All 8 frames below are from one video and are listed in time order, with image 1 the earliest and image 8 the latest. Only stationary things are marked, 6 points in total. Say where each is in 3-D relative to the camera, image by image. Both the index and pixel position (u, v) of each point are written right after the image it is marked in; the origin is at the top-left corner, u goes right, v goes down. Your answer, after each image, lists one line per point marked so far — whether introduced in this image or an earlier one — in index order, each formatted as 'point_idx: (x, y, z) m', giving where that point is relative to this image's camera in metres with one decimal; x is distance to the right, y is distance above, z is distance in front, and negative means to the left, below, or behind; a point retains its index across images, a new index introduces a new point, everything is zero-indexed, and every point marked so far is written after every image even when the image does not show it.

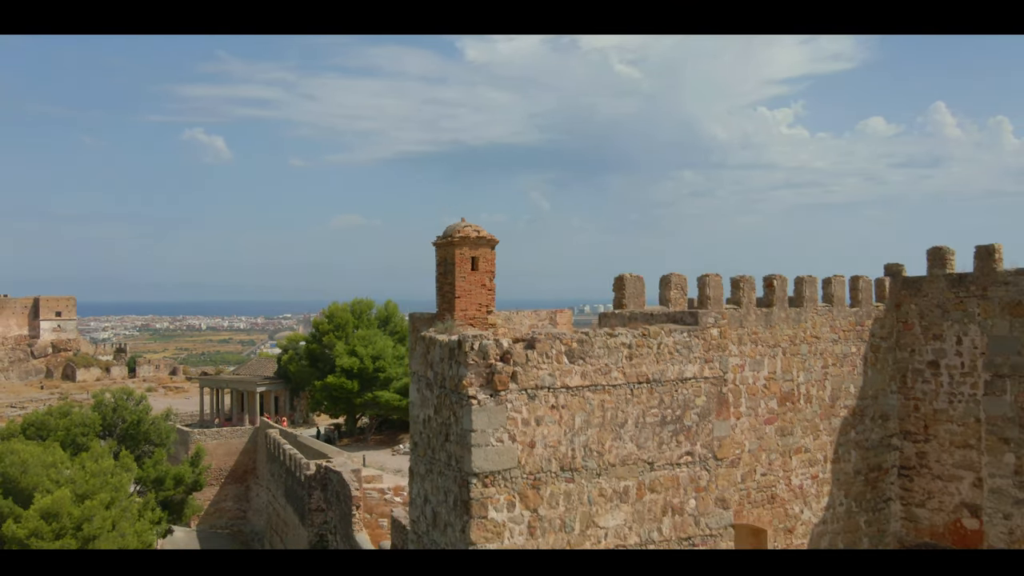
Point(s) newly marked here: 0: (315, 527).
0: (-2.8, -3.4, +14.4) m
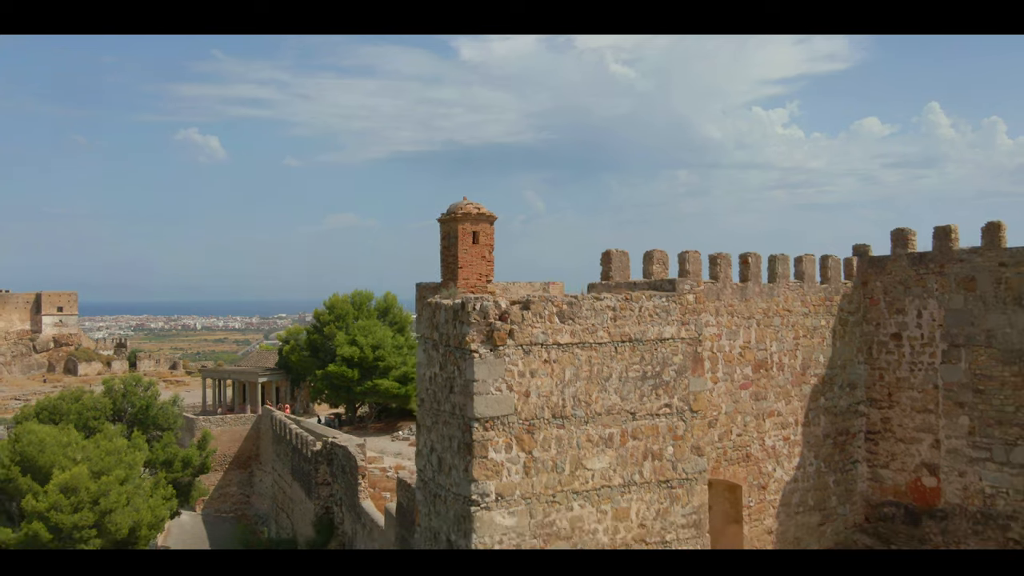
0: (-2.9, -3.2, +15.2) m
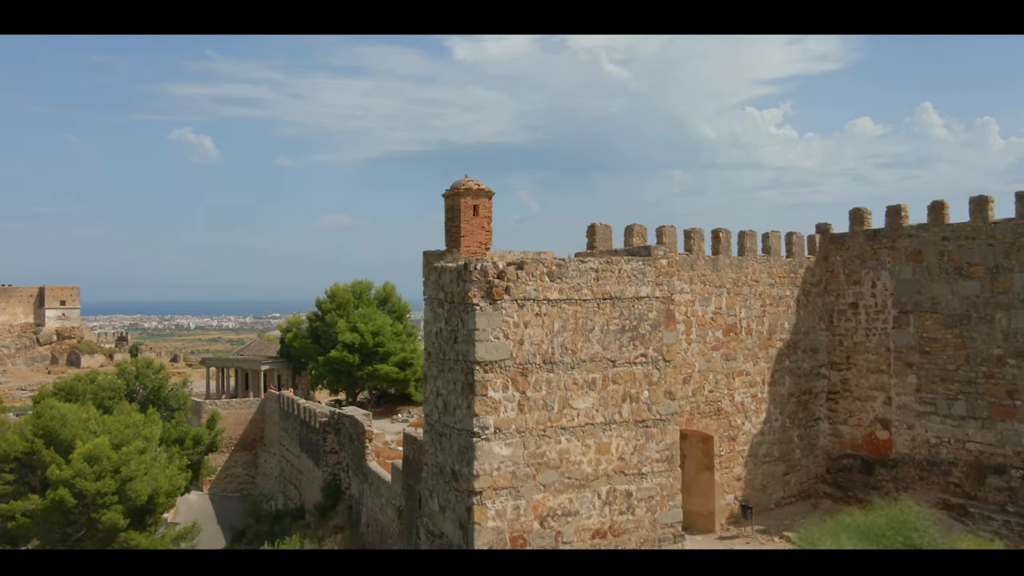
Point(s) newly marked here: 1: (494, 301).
0: (-3.0, -2.9, +16.3) m
1: (-0.1, -0.1, +7.9) m
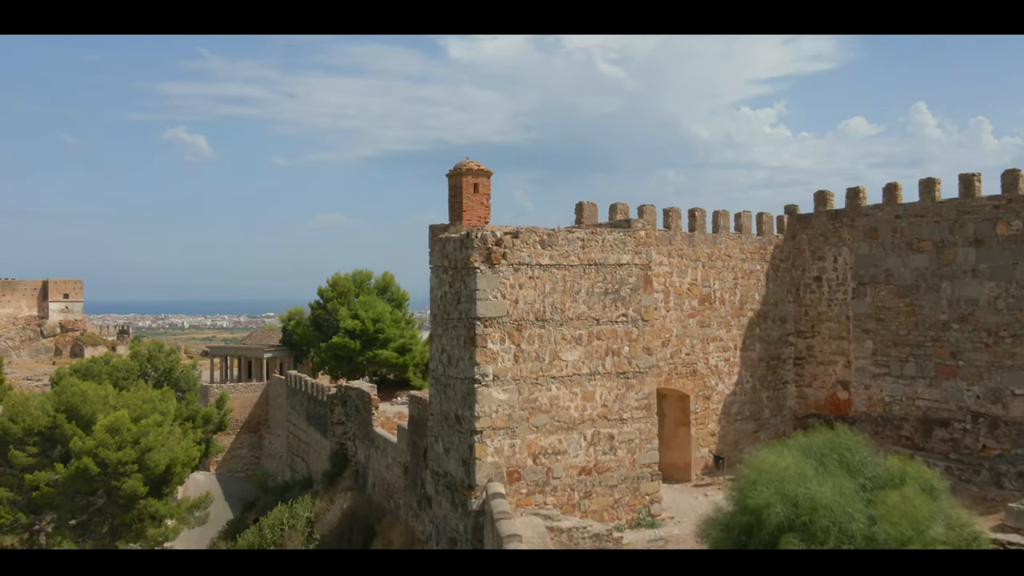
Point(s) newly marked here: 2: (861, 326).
0: (-3.0, -2.6, +17.5) m
1: (-0.2, +0.2, +9.1) m
2: (+4.2, -0.5, +12.1) m
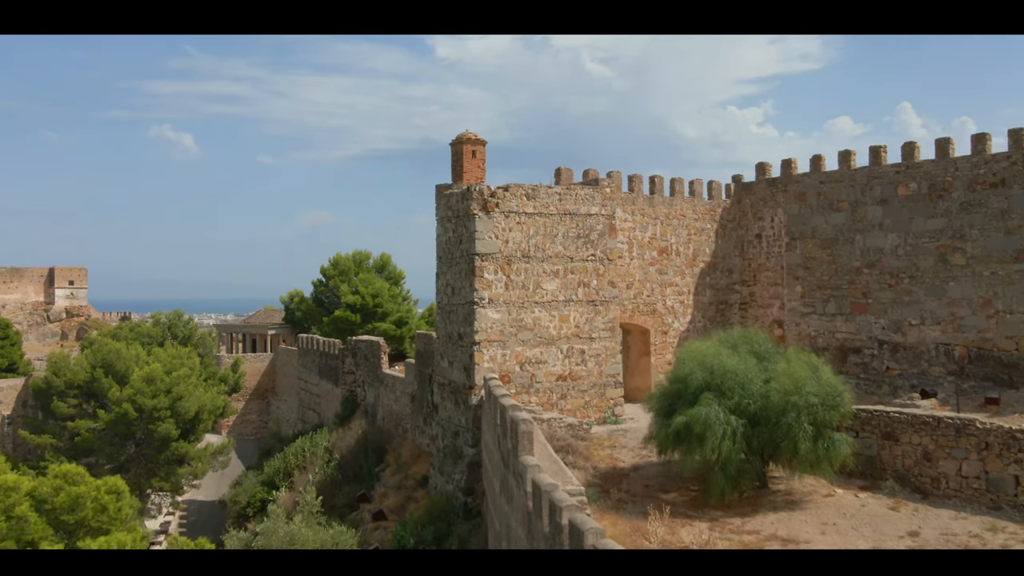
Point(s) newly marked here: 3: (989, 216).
0: (-3.2, -1.9, +19.9) m
1: (-0.3, +0.9, +11.5) m
2: (+4.1, +0.2, +14.6) m
3: (+5.9, +0.9, +12.4) m
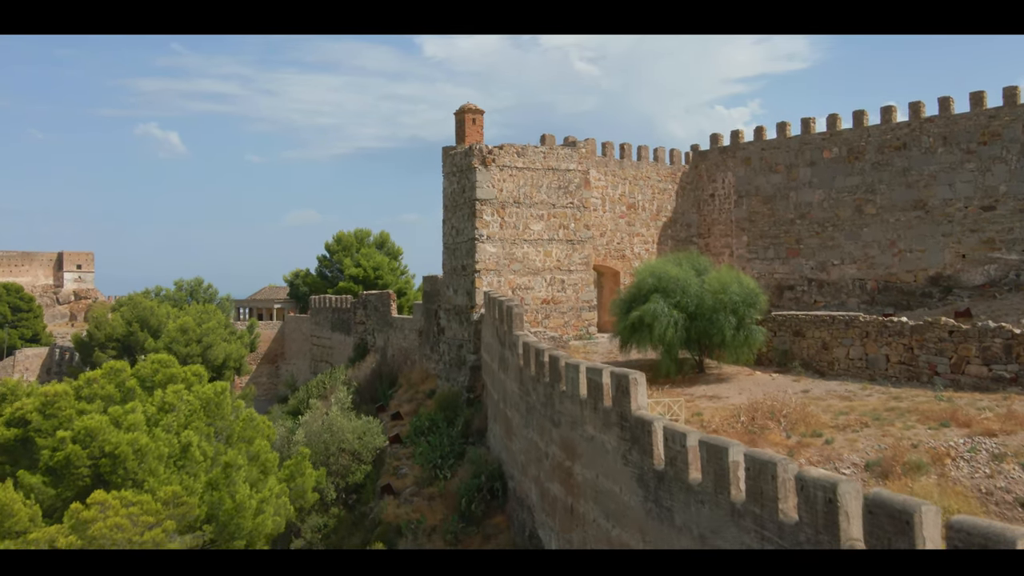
0: (-3.4, -1.0, +22.6) m
1: (-0.4, +1.7, +14.3) m
2: (+3.9, +1.1, +17.5) m
3: (+5.8, +1.7, +15.3) m
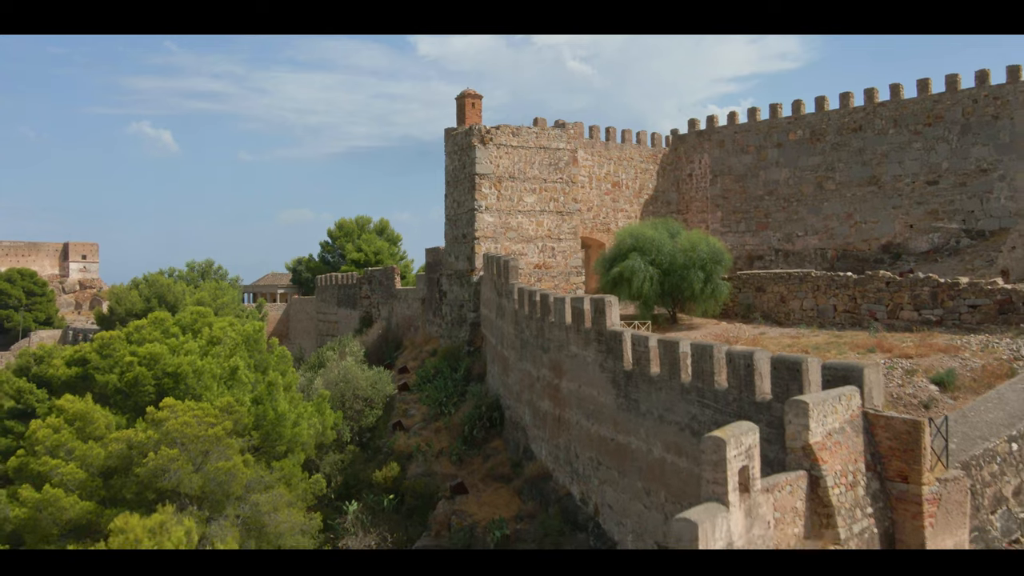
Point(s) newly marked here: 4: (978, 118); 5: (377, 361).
0: (-3.6, -0.5, +24.3) m
1: (-0.4, +2.3, +16.0) m
2: (+3.9, +1.6, +19.2) m
3: (+5.7, +2.3, +17.0) m
4: (+7.1, +2.6, +15.3) m
5: (-2.6, -1.4, +19.7) m
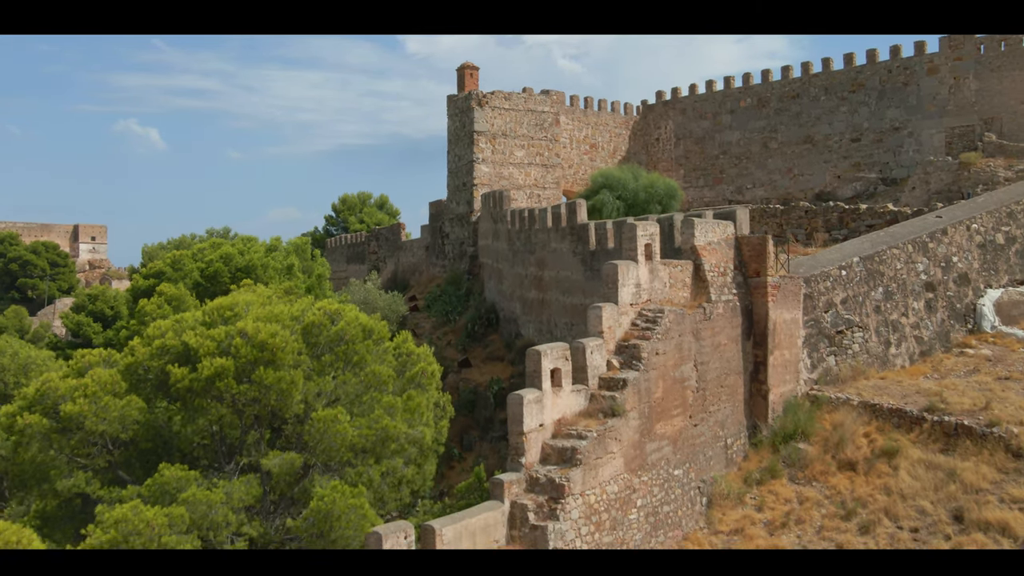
0: (-3.8, +0.7, +27.4) m
1: (-0.6, +3.4, +19.1) m
2: (+3.7, +2.8, +22.3) m
3: (+5.6, +3.4, +20.2) m
4: (+6.9, +3.7, +18.5) m
5: (-2.8, -0.3, +22.8) m
